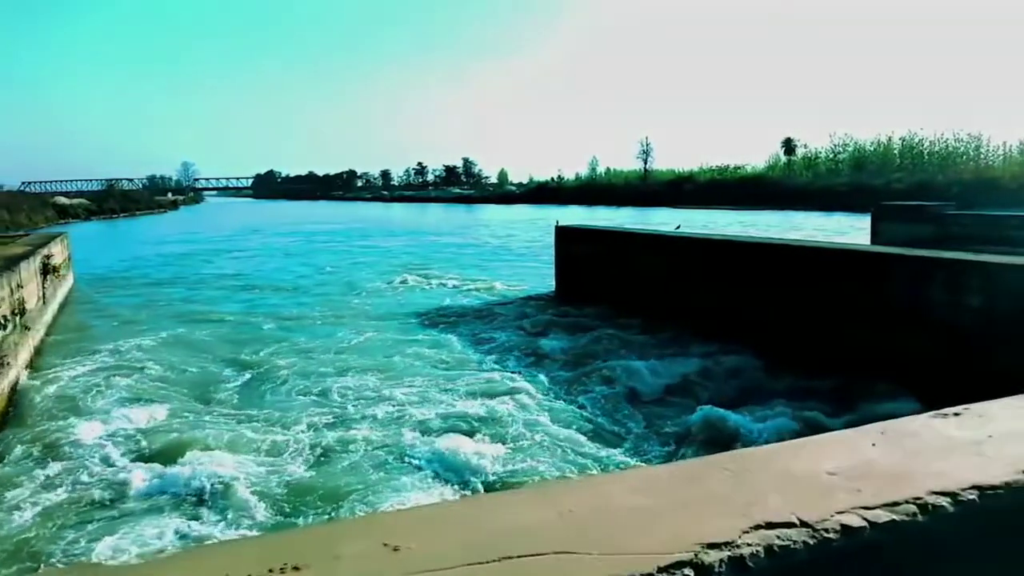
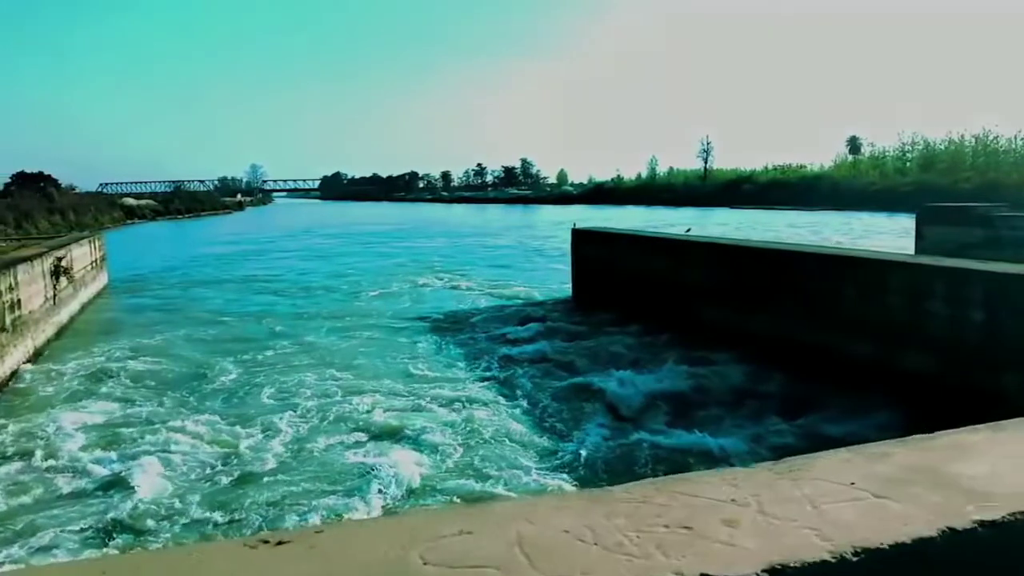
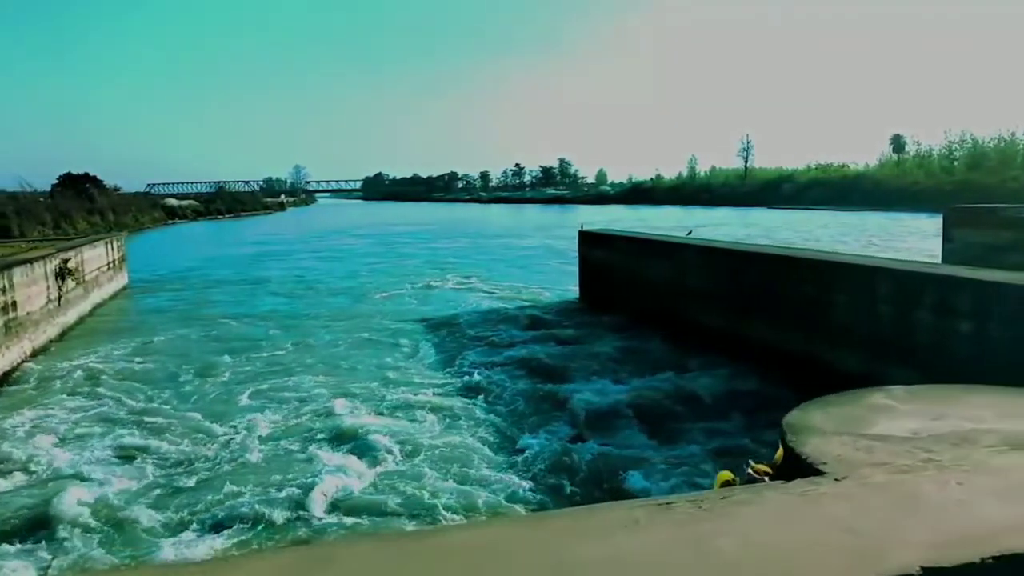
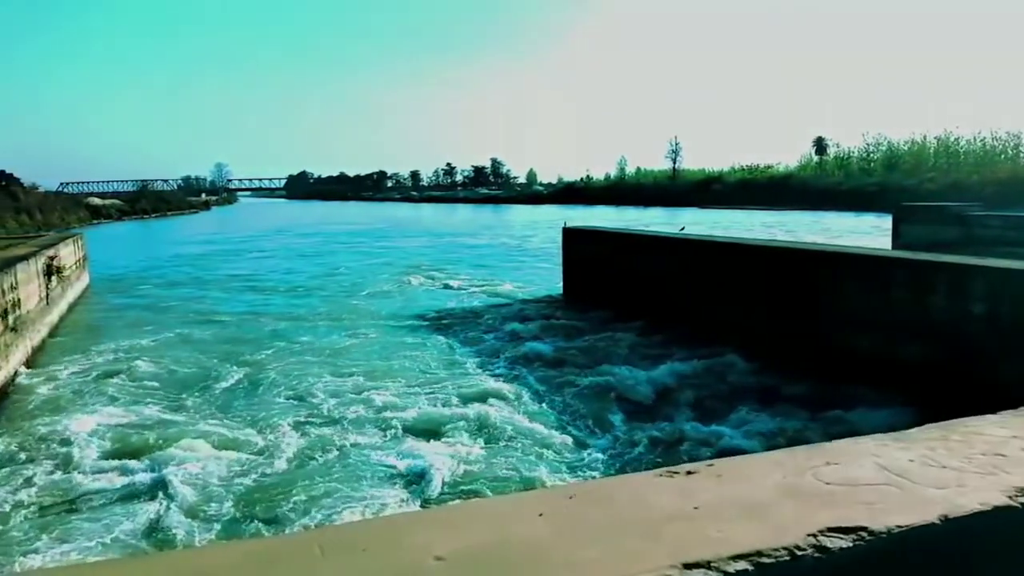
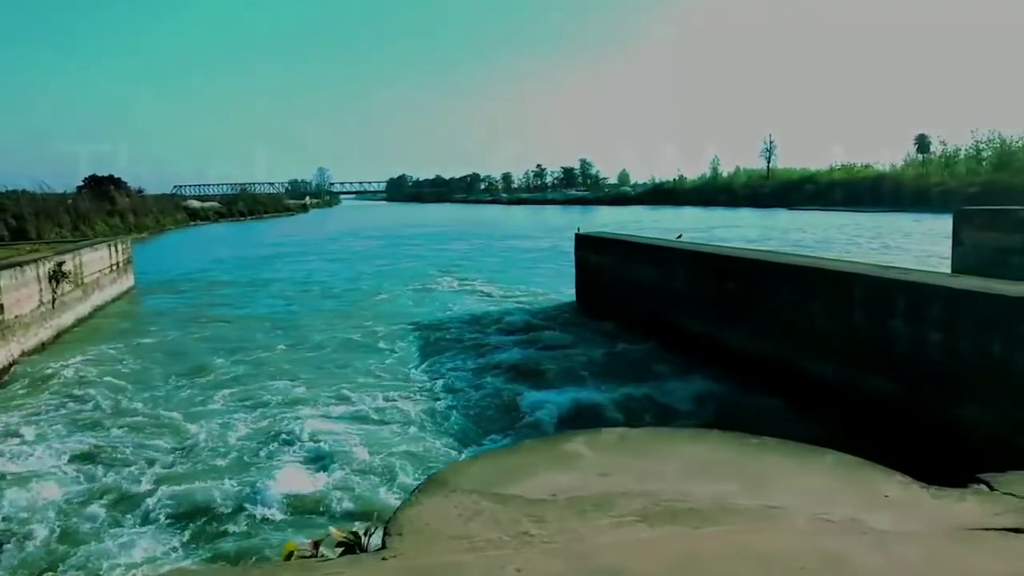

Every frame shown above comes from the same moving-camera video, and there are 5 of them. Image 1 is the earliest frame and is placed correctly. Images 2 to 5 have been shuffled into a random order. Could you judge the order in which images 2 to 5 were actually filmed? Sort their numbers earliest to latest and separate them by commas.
4, 2, 3, 5
